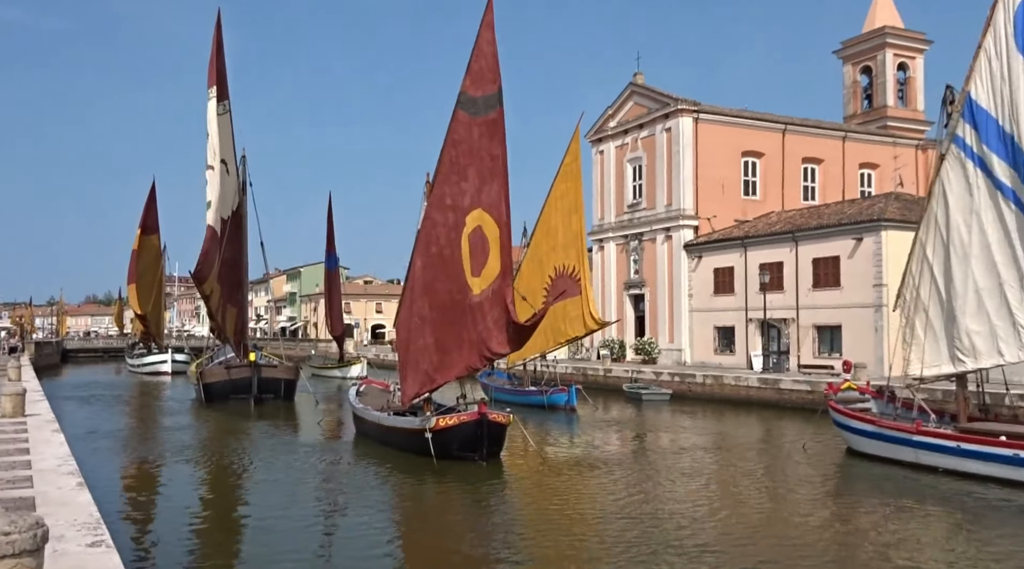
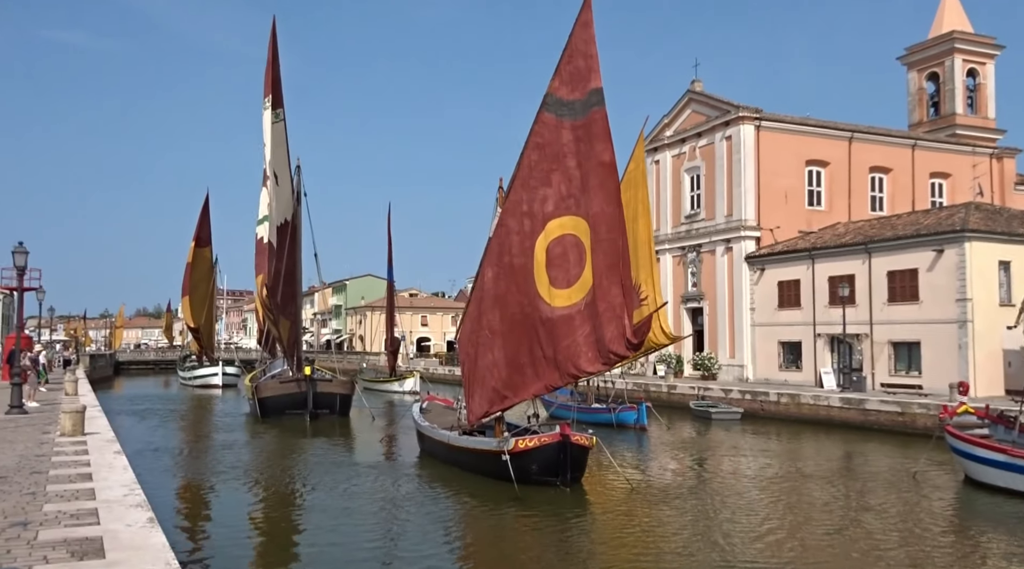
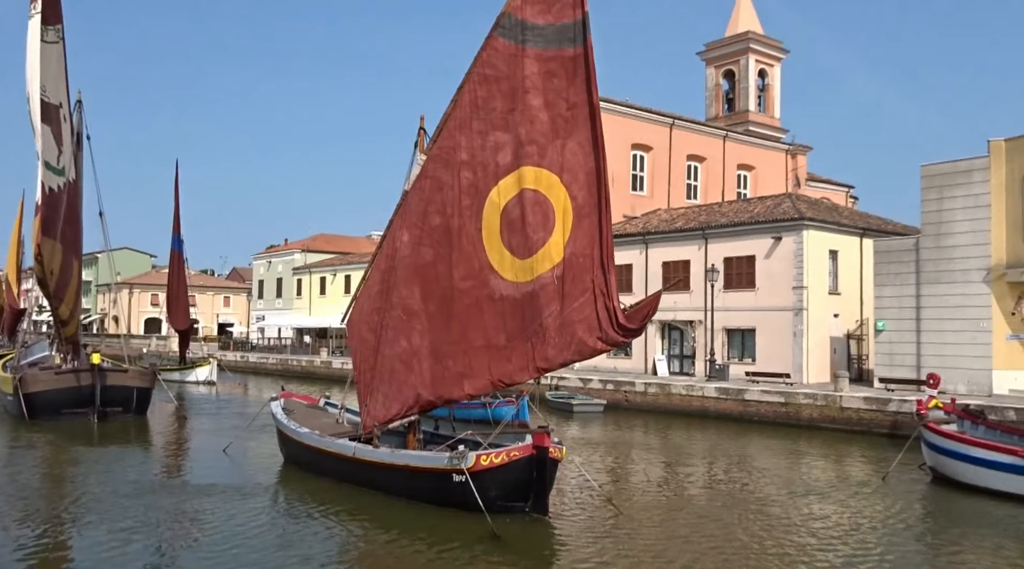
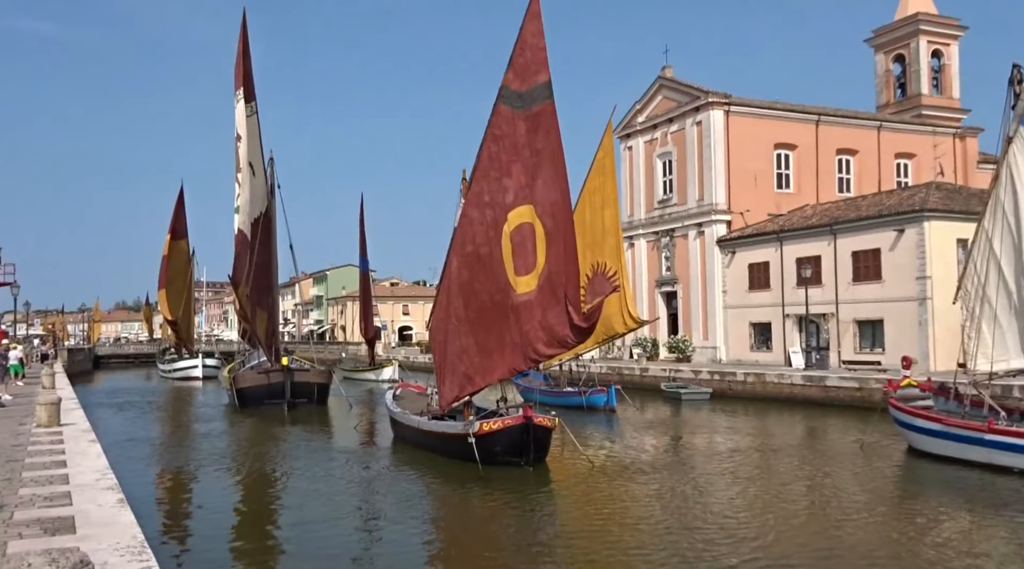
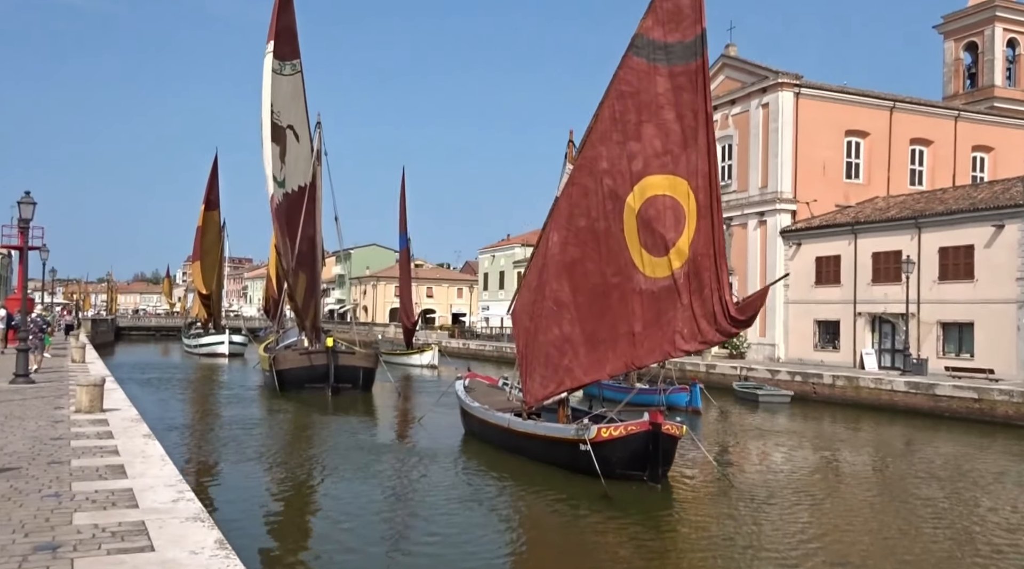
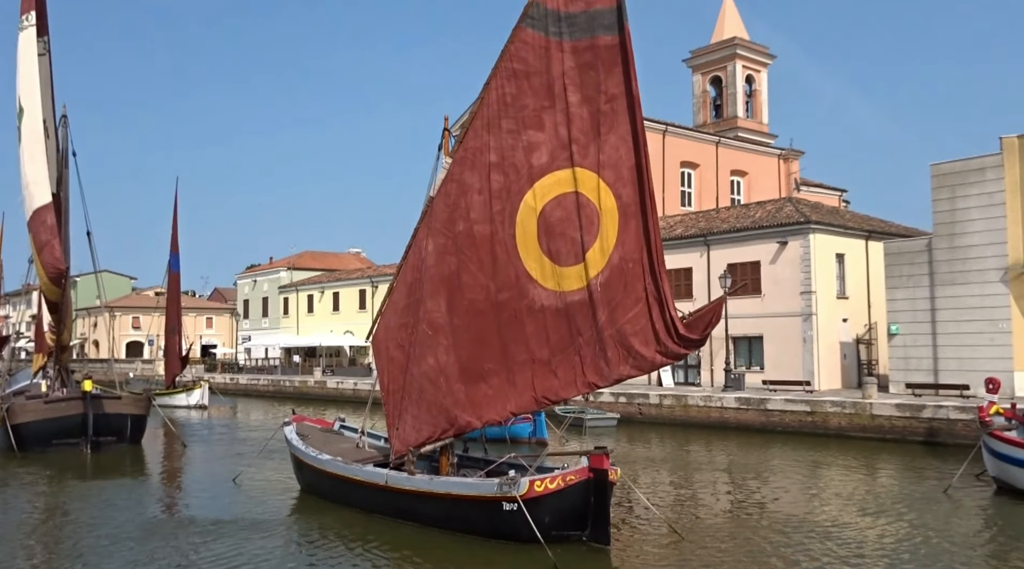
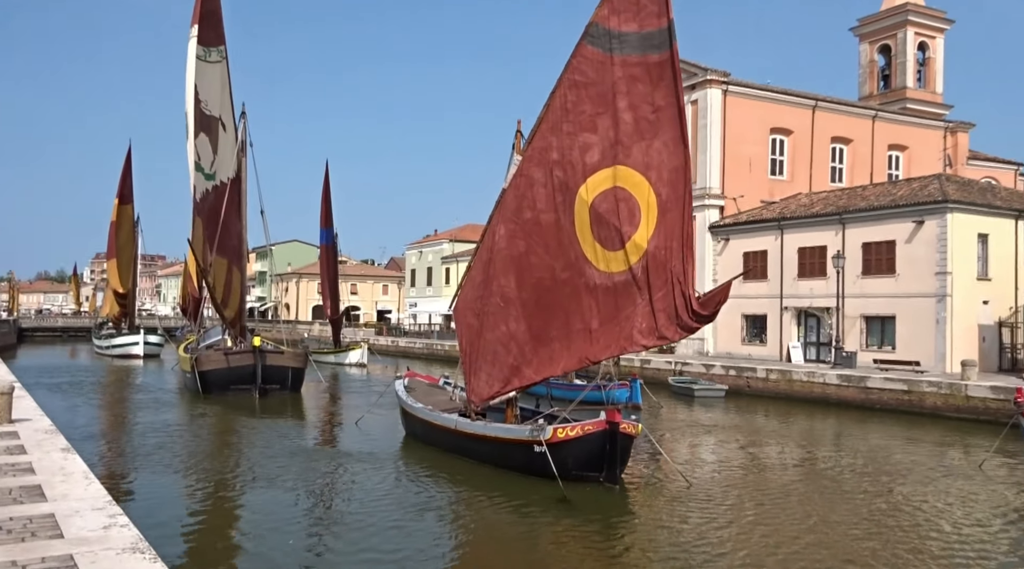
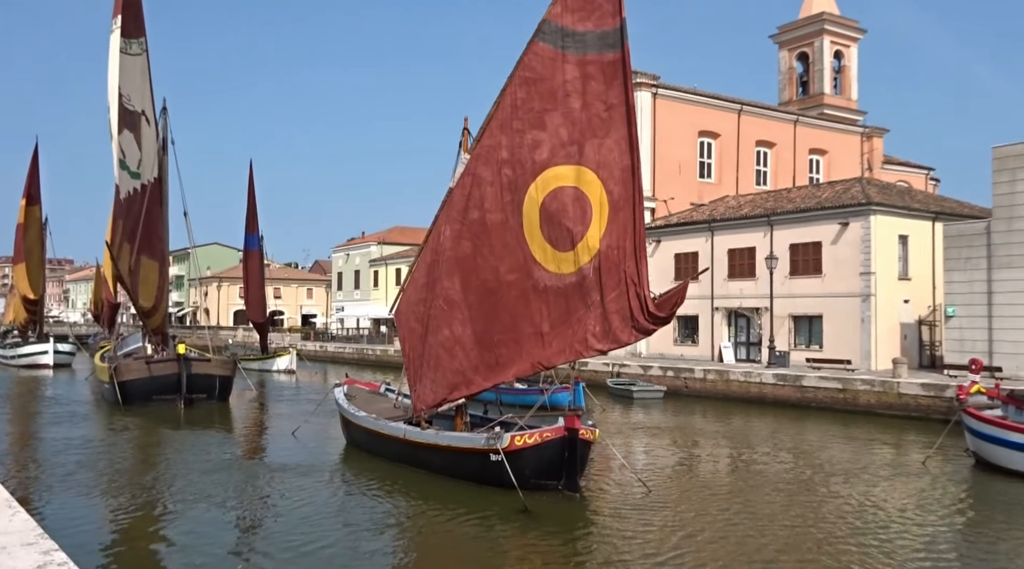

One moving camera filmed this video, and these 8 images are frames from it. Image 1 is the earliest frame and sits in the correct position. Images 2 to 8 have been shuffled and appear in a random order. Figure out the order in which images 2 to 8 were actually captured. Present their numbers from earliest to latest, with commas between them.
4, 2, 5, 7, 8, 3, 6
